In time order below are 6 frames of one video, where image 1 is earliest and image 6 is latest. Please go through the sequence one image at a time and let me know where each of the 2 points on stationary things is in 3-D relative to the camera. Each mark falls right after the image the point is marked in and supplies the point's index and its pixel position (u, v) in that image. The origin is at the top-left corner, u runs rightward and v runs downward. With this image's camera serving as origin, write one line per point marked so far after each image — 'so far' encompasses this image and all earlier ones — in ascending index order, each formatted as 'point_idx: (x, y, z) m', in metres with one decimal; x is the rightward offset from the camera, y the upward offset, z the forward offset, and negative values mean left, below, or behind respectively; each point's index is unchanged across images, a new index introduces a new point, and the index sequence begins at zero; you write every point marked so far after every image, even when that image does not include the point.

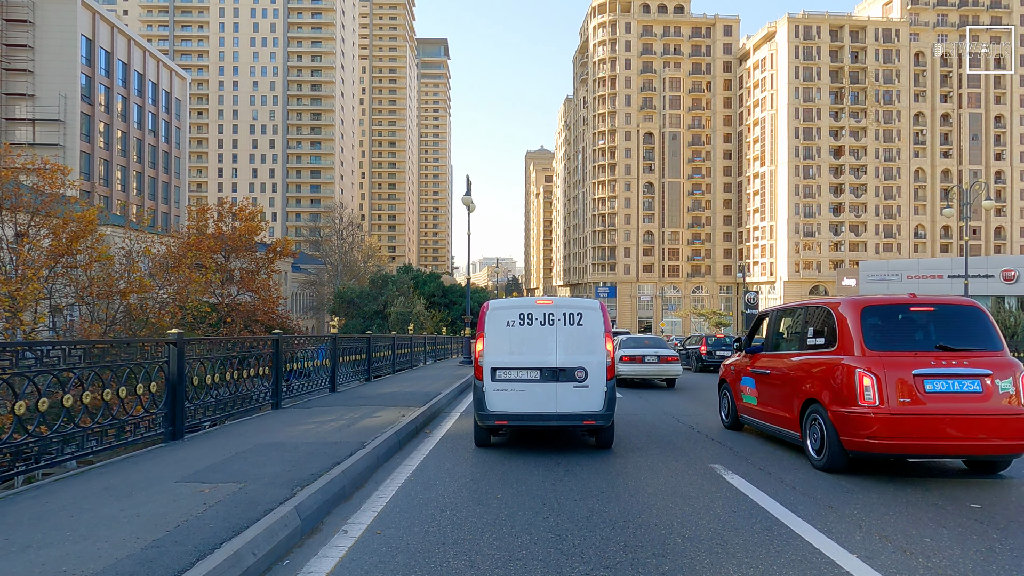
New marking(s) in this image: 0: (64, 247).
0: (-10.2, +0.9, +14.7) m
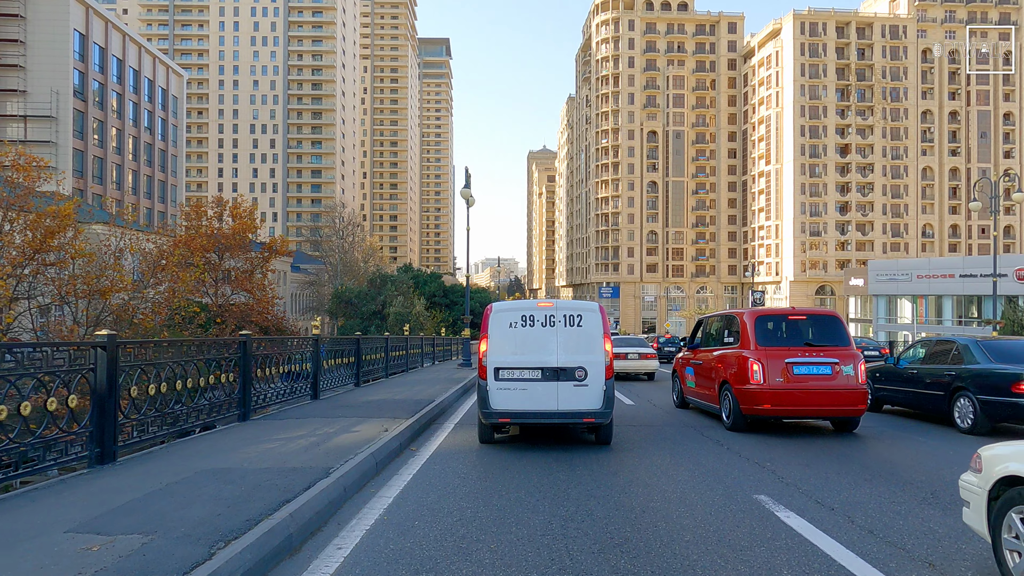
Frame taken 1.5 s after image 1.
0: (-10.2, +1.0, +13.9) m
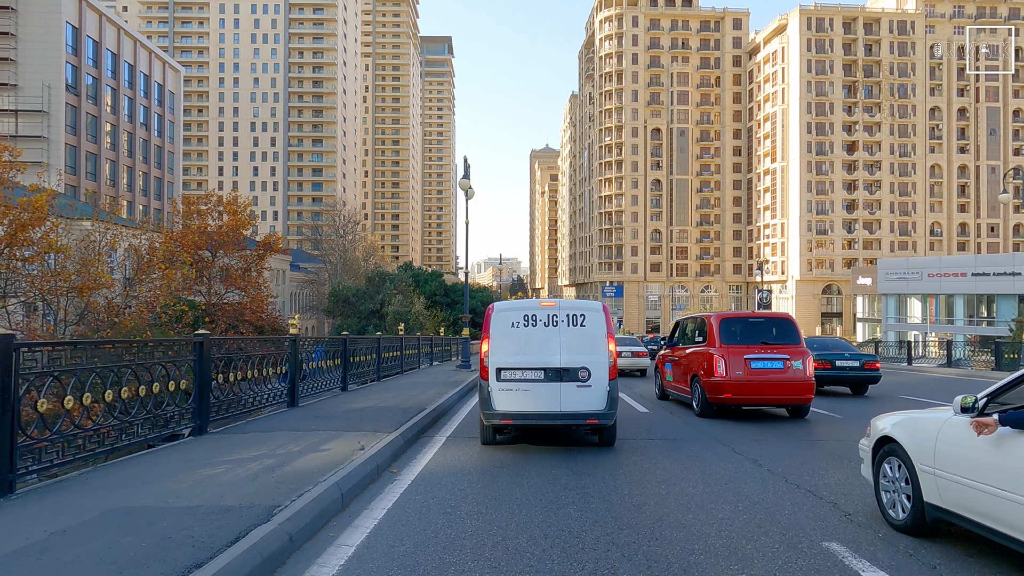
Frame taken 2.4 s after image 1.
0: (-10.2, +1.0, +13.1) m
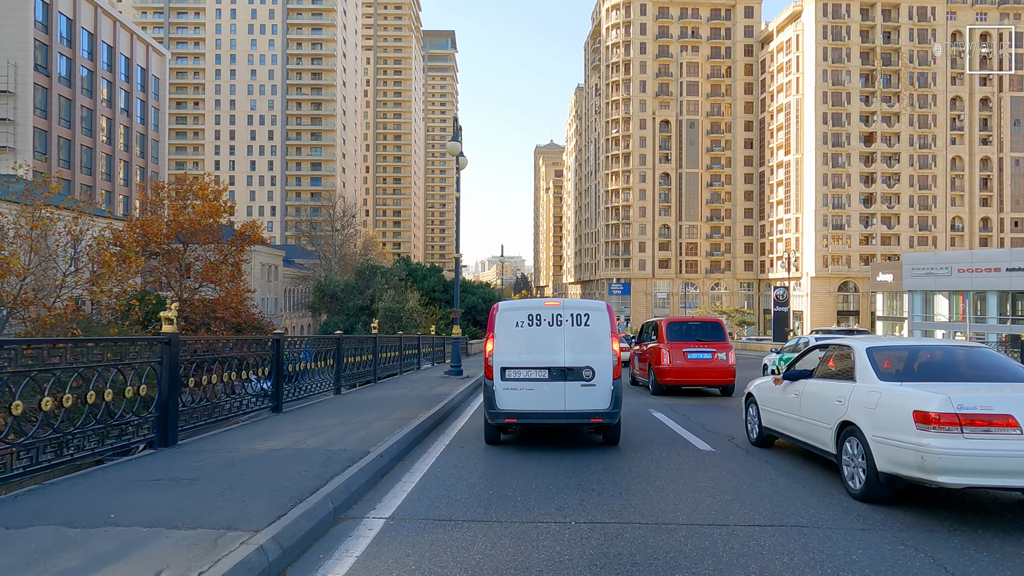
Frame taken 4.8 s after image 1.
0: (-10.2, +1.2, +10.7) m
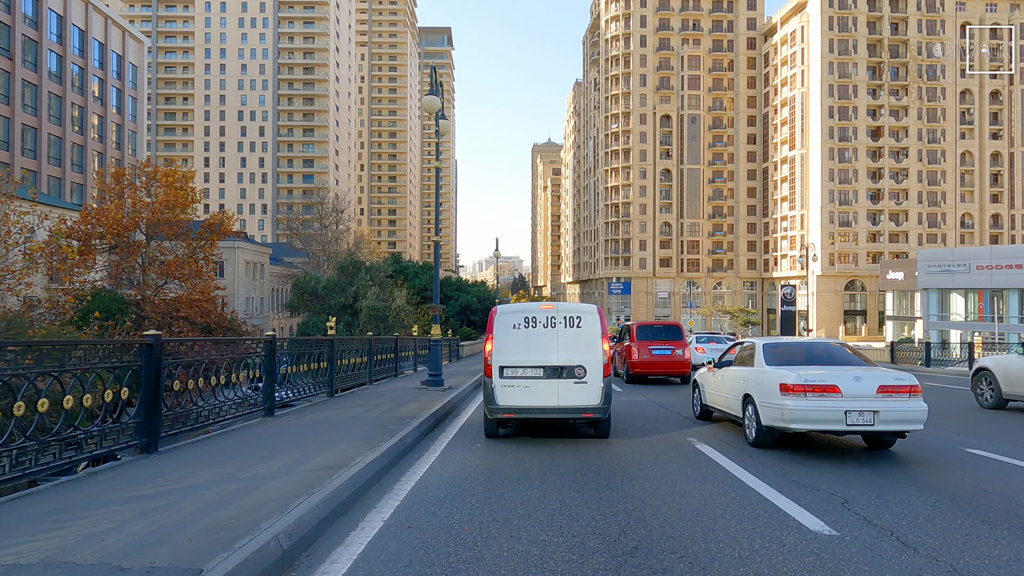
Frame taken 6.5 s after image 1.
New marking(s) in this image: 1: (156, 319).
0: (-10.3, +1.3, +8.6) m
1: (-10.8, -0.9, +19.8) m
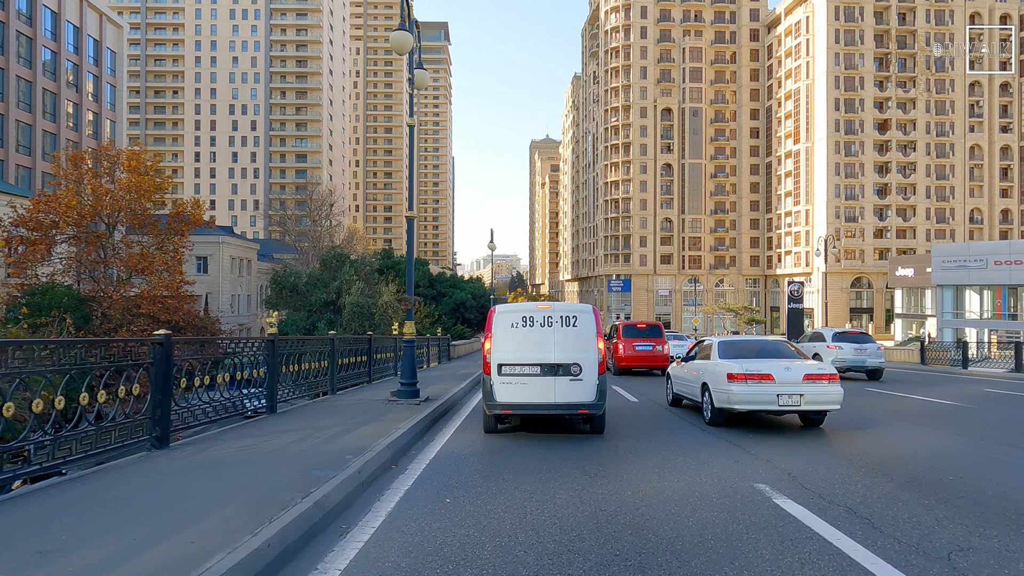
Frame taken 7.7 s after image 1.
0: (-10.3, +1.5, +6.8) m
1: (-10.9, -0.8, +17.9) m
